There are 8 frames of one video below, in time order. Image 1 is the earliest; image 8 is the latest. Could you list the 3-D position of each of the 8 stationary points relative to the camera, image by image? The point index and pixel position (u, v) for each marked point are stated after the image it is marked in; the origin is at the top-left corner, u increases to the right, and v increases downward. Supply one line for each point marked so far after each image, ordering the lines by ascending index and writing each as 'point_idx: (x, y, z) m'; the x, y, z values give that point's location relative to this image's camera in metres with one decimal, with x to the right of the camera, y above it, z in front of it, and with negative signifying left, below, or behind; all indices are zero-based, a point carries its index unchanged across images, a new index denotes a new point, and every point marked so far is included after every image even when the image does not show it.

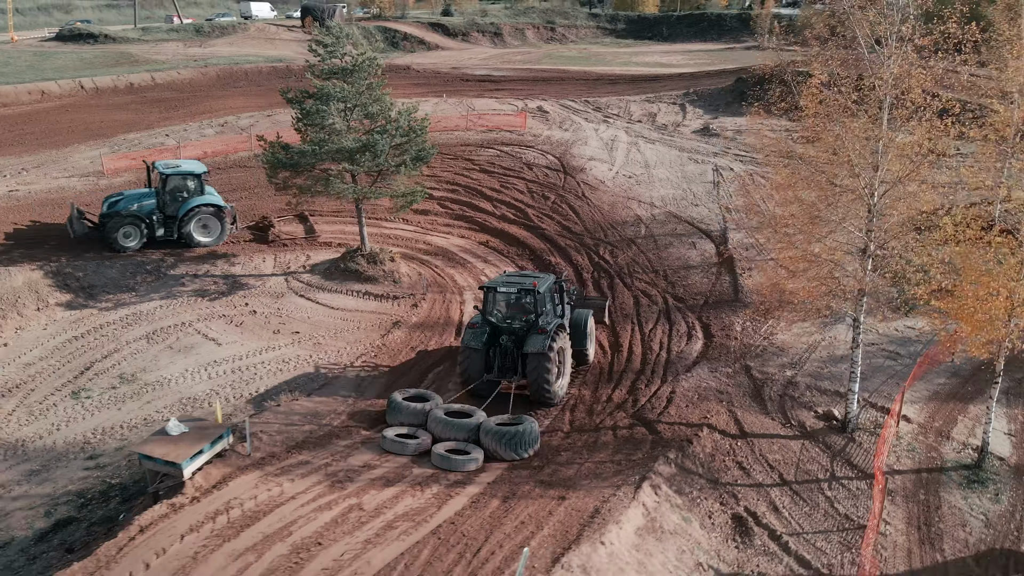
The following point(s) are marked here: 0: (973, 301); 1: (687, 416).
0: (+6.7, -0.2, +10.7) m
1: (+2.9, -2.2, +12.4) m
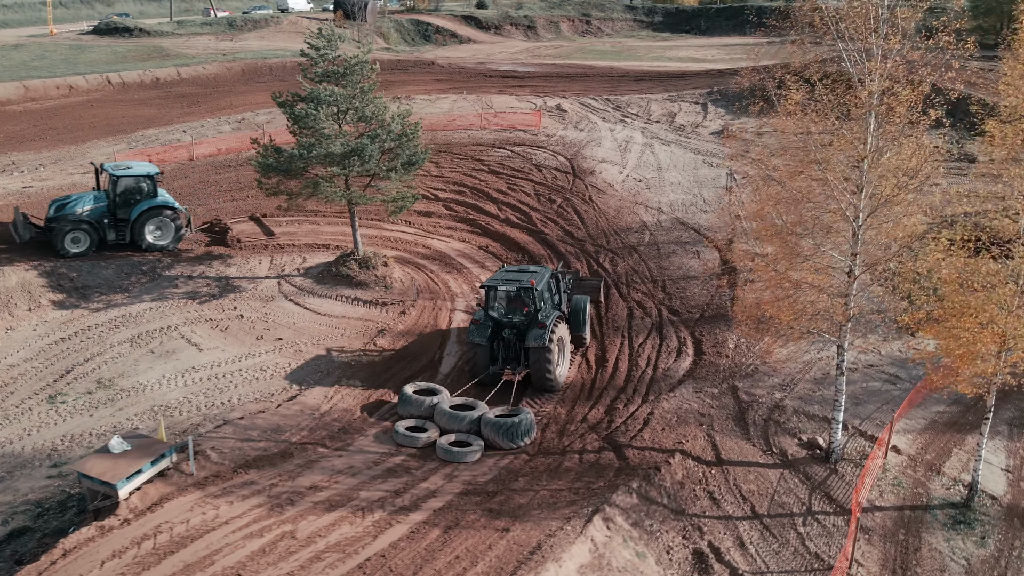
0: (+6.1, -0.6, +10.0) m
1: (+2.4, -2.5, +11.9) m
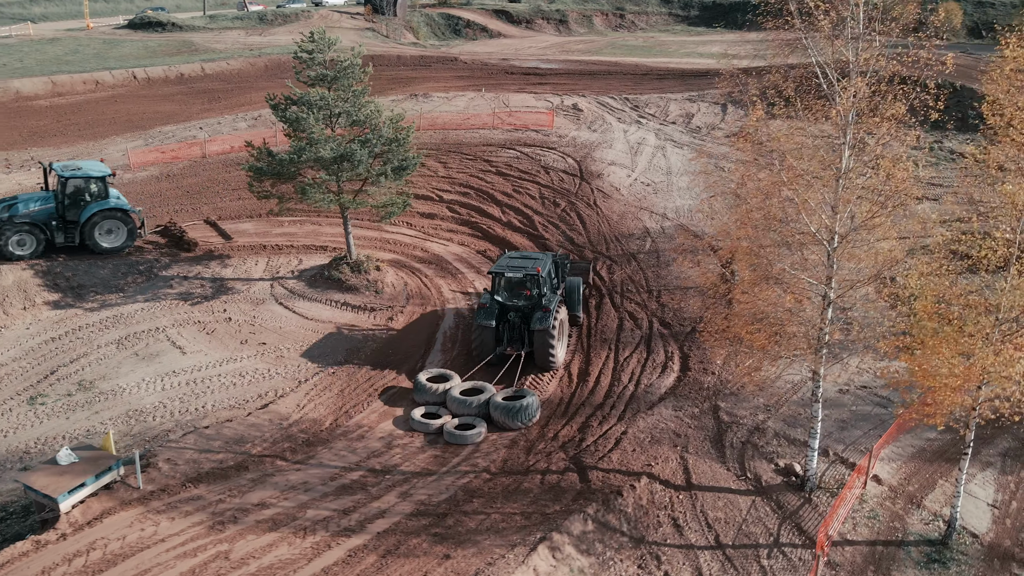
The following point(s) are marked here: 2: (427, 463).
0: (+5.5, -1.0, +9.5) m
1: (+1.9, -2.7, +11.6) m
2: (-1.3, -2.7, +11.4) m
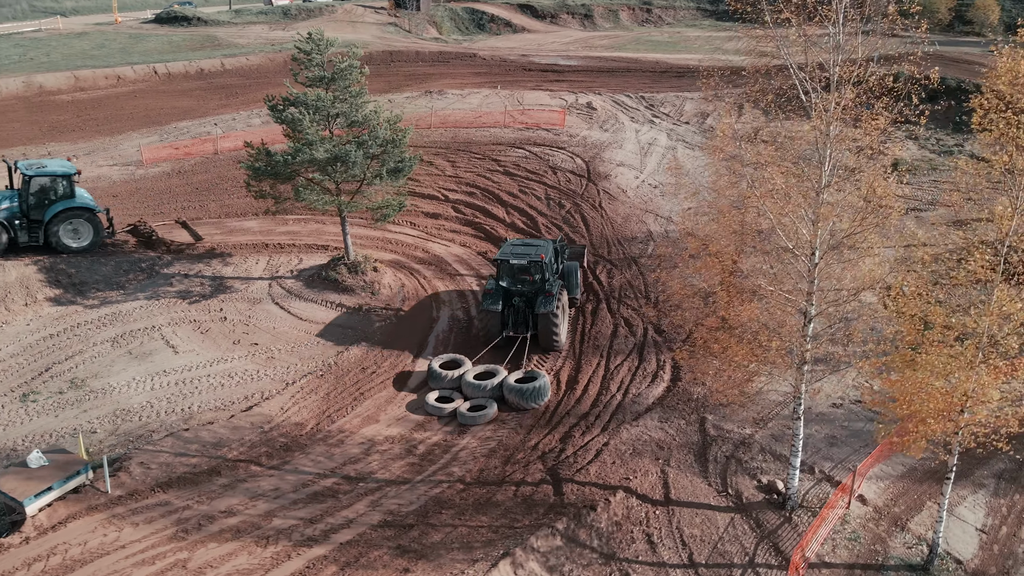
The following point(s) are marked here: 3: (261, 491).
0: (+5.1, -1.2, +9.2) m
1: (+1.5, -2.9, +11.4) m
2: (-1.7, -2.8, +11.4) m
3: (-3.5, -2.8, +10.2) m
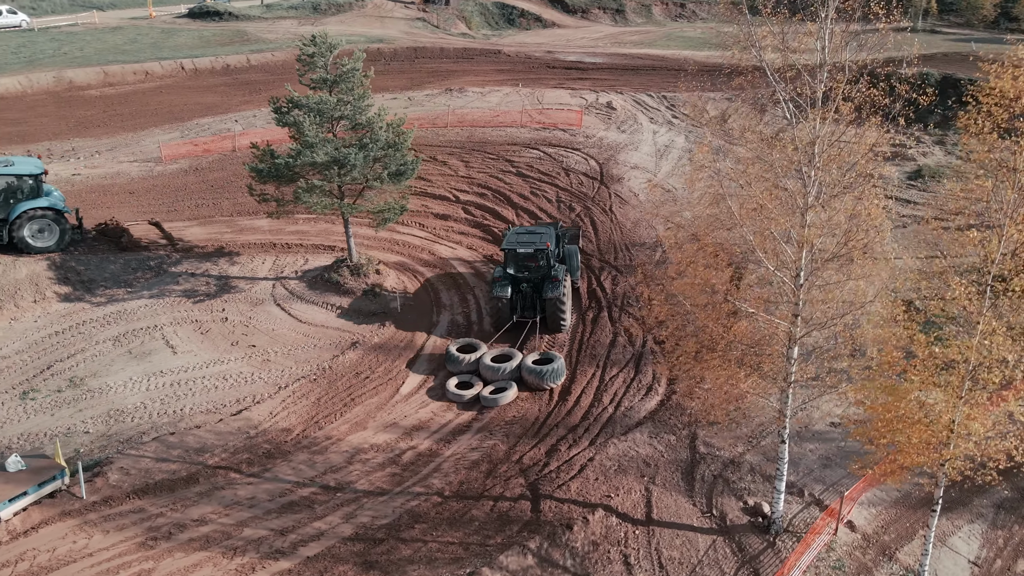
0: (+4.7, -1.5, +8.9) m
1: (+1.2, -3.1, +11.3) m
2: (-2.0, -3.0, +11.3) m
3: (-3.8, -3.0, +10.3) m
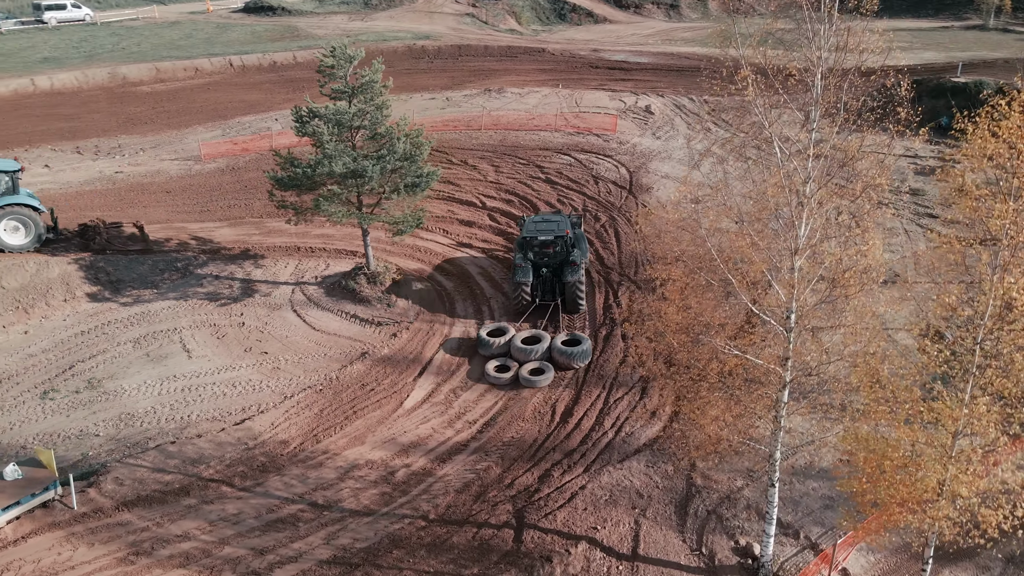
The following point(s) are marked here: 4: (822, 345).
0: (+4.4, -2.1, +8.5) m
1: (+1.0, -3.6, +11.1) m
2: (-2.2, -3.3, +11.4) m
3: (-4.1, -3.2, +10.5) m
4: (+4.6, -0.9, +10.9) m
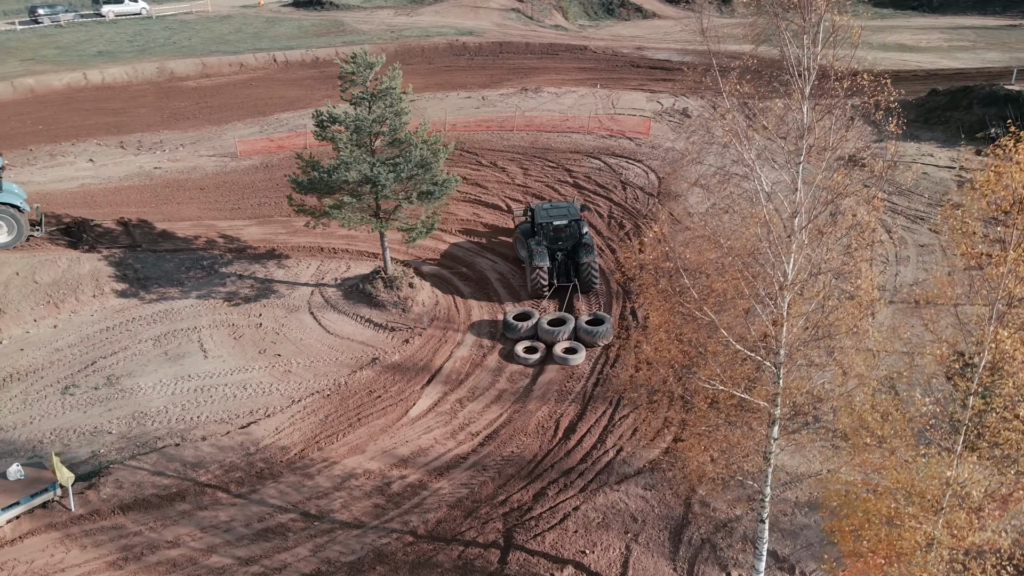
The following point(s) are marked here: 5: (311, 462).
0: (+4.0, -2.5, +8.1) m
1: (+0.8, -3.9, +11.0) m
2: (-2.3, -3.5, +11.5) m
3: (-4.3, -3.4, +10.7) m
4: (+4.5, -1.3, +10.5) m
5: (-3.5, -3.0, +12.7) m
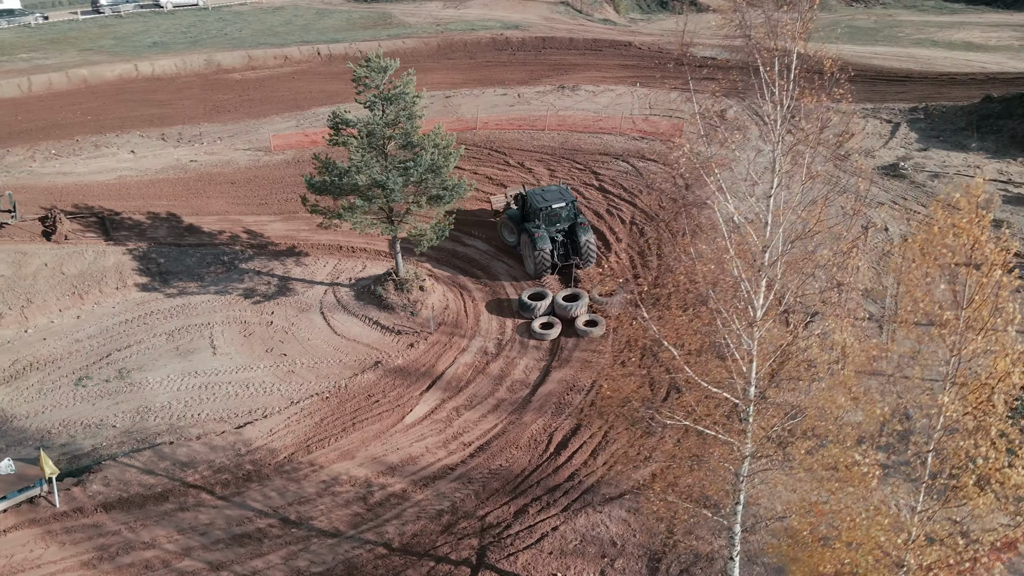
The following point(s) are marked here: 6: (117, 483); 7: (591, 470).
0: (+3.5, -3.0, +7.8) m
1: (+0.4, -4.2, +10.9) m
2: (-2.7, -3.7, +11.6) m
3: (-4.7, -3.5, +10.9) m
4: (+4.1, -1.7, +10.1) m
5: (-3.7, -3.1, +12.9) m
6: (-6.1, -3.0, +11.4) m
7: (+1.4, -3.3, +13.2) m
